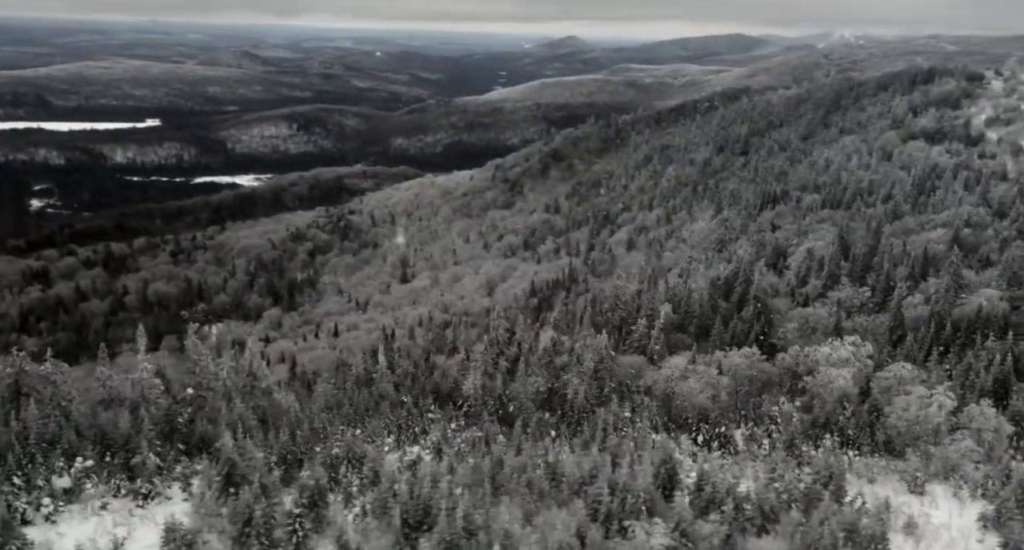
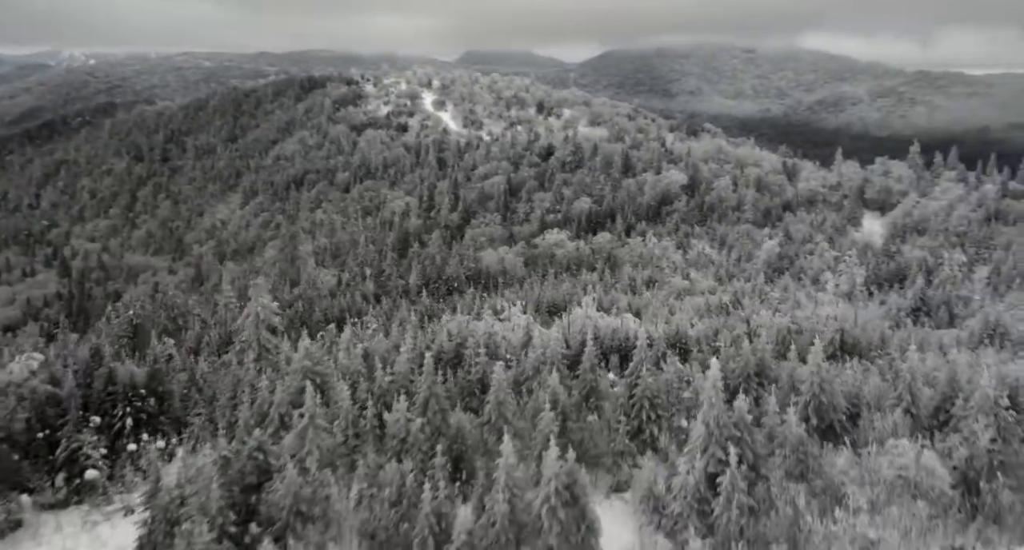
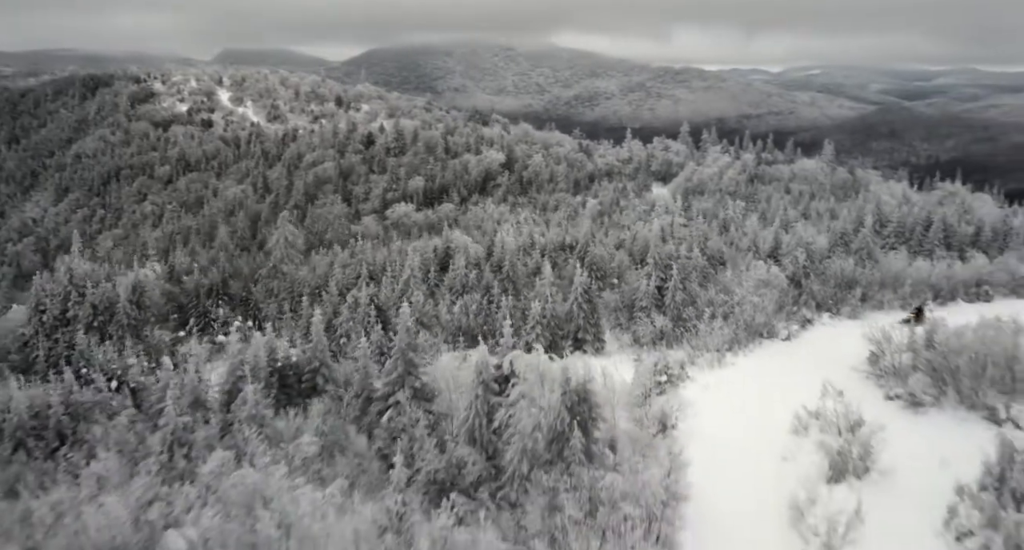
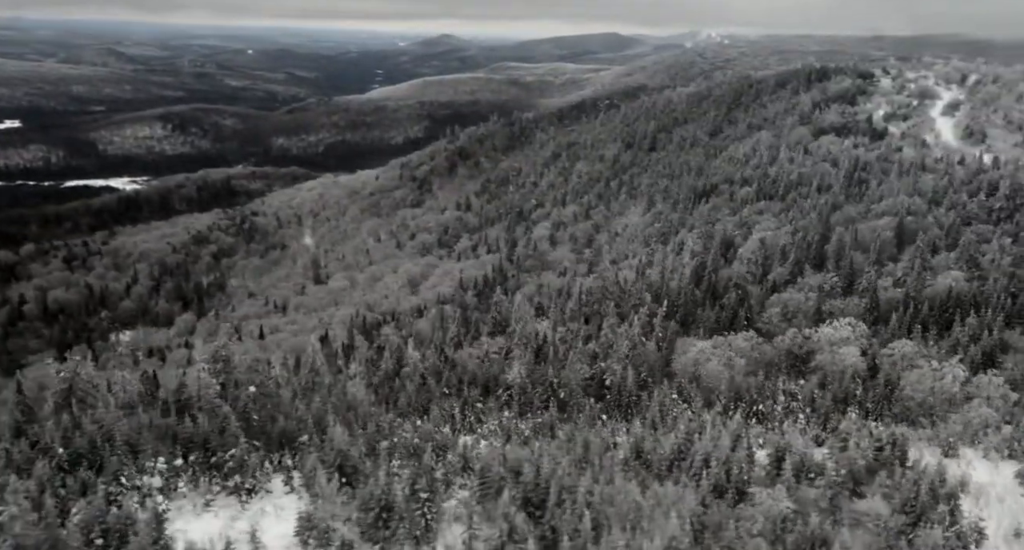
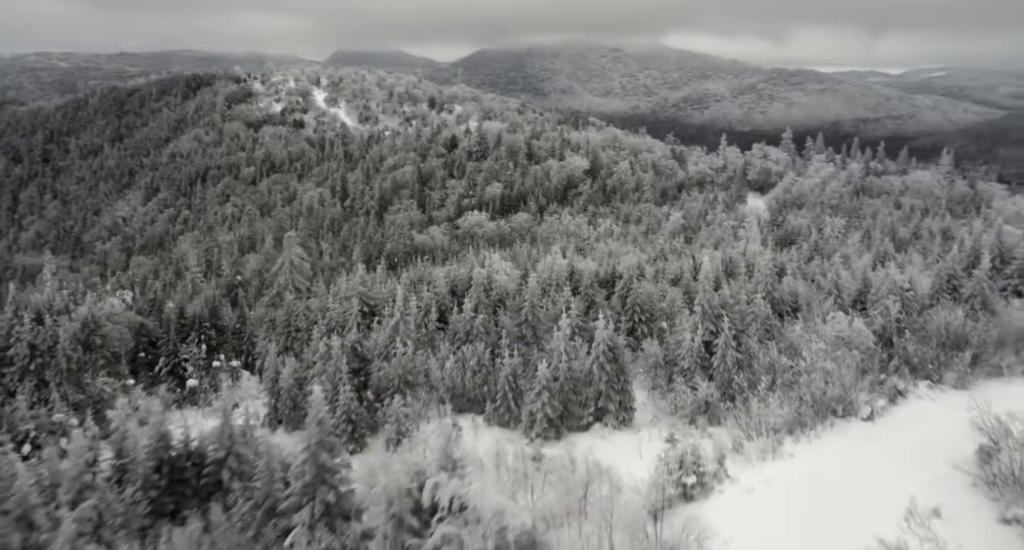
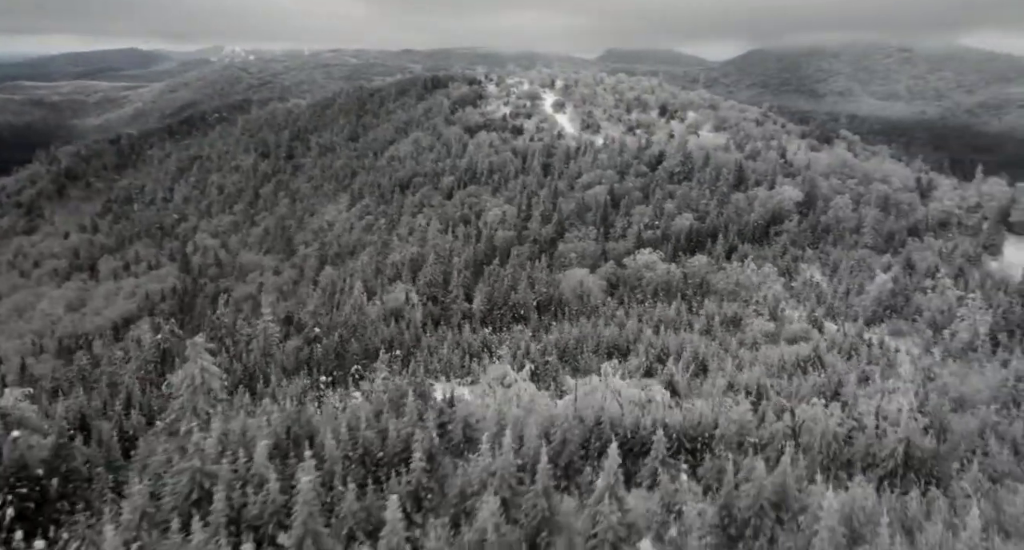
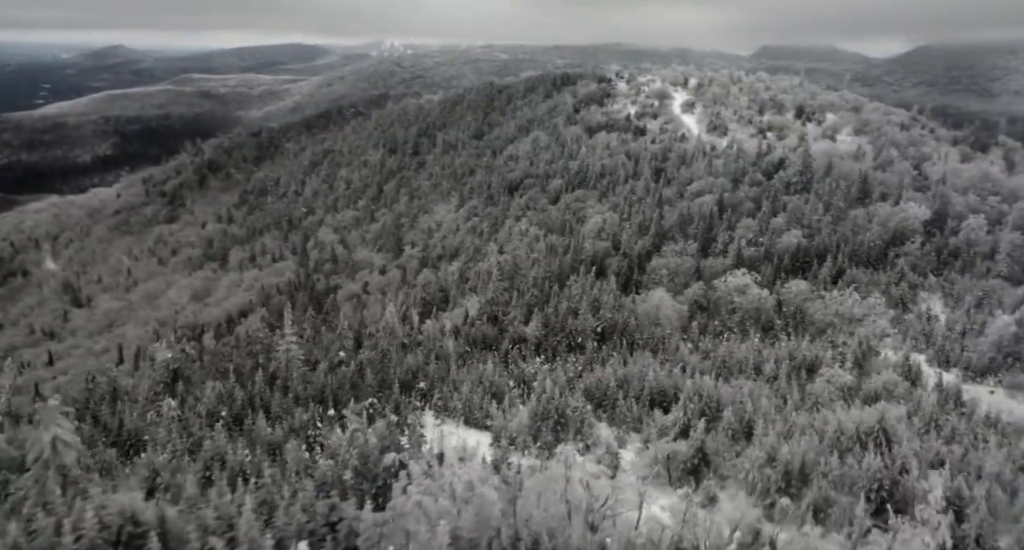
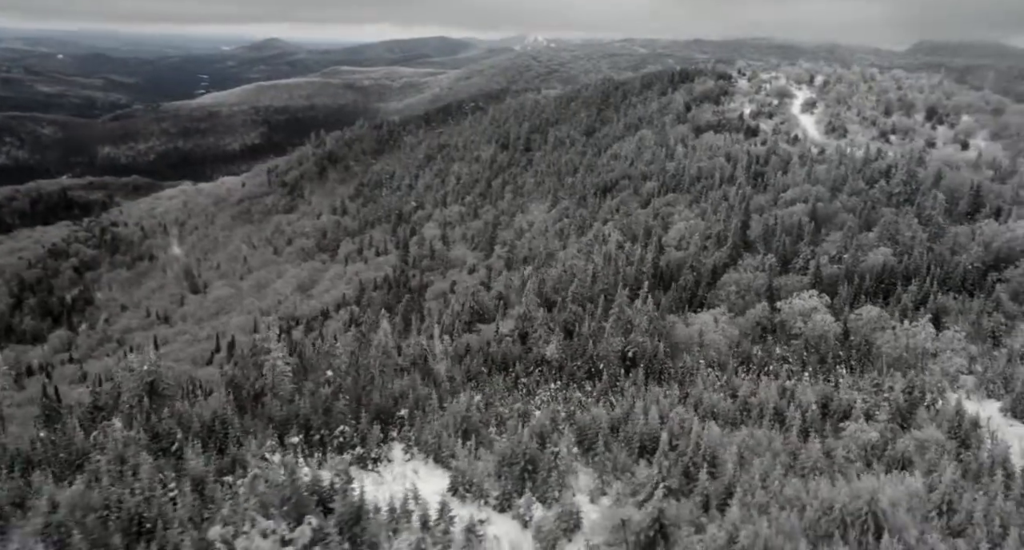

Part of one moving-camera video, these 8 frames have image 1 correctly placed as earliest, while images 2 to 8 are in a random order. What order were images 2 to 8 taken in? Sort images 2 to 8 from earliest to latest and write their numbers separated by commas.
4, 8, 7, 6, 2, 5, 3
